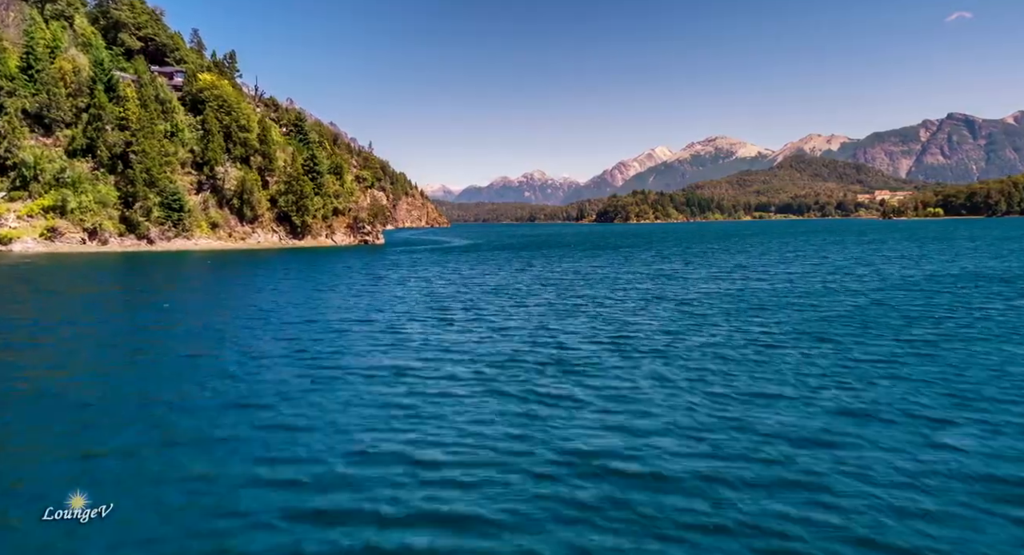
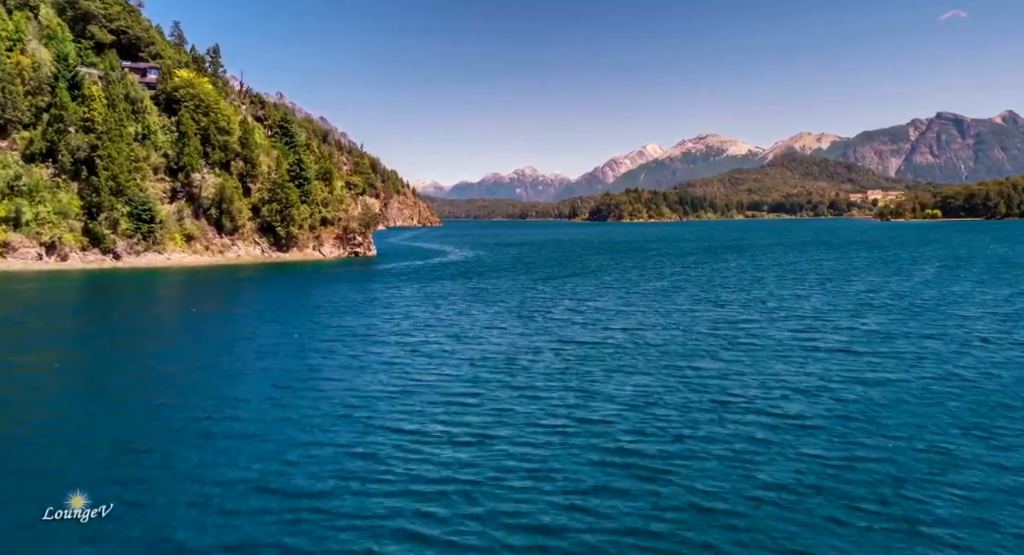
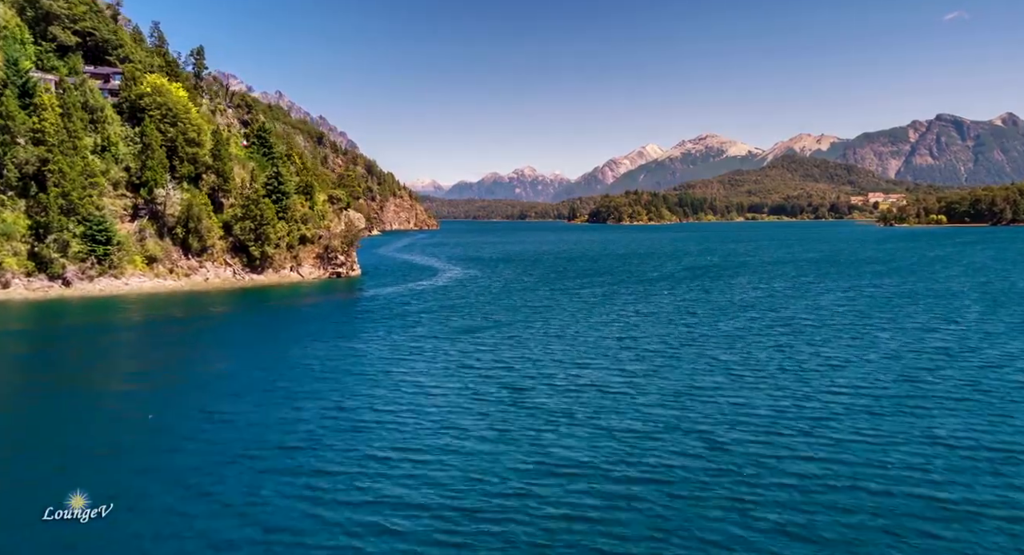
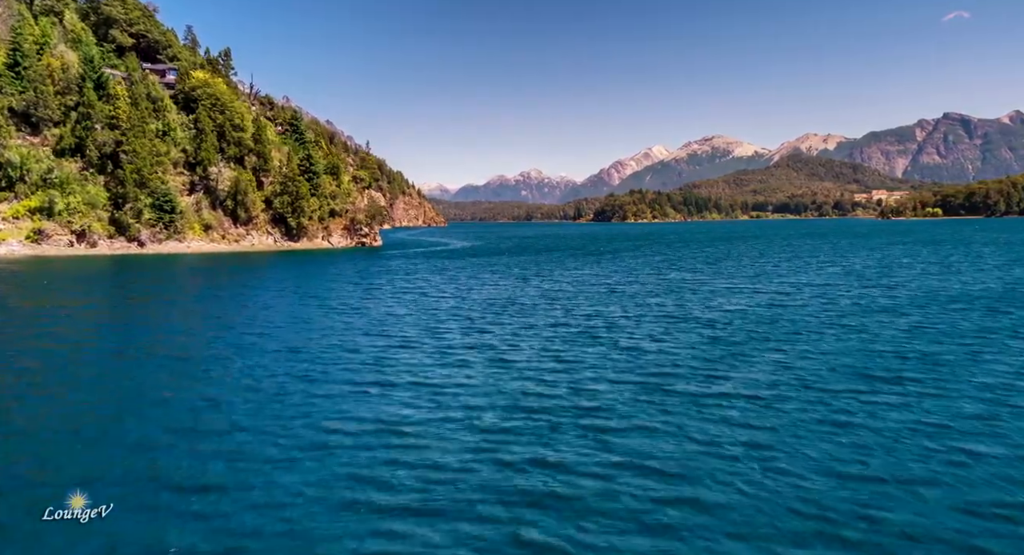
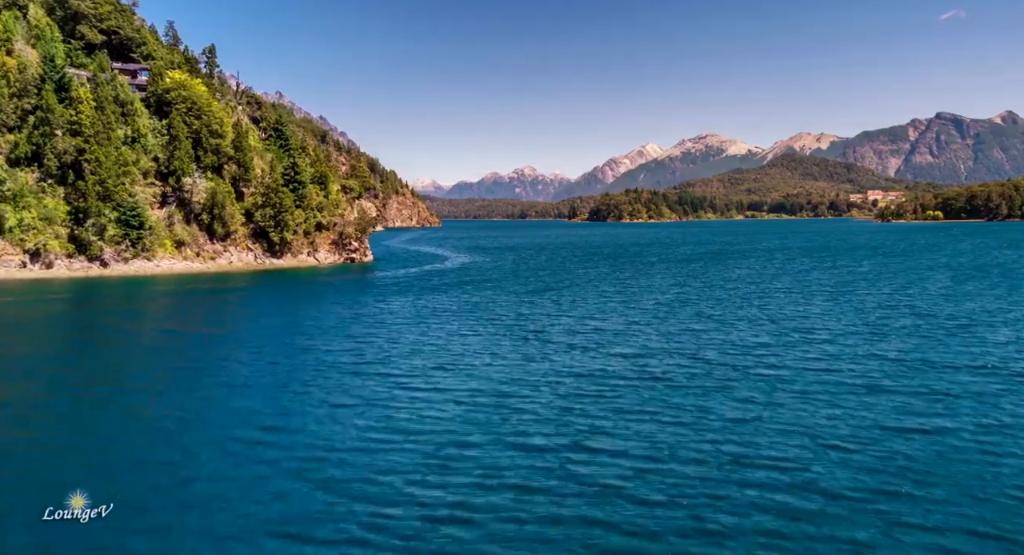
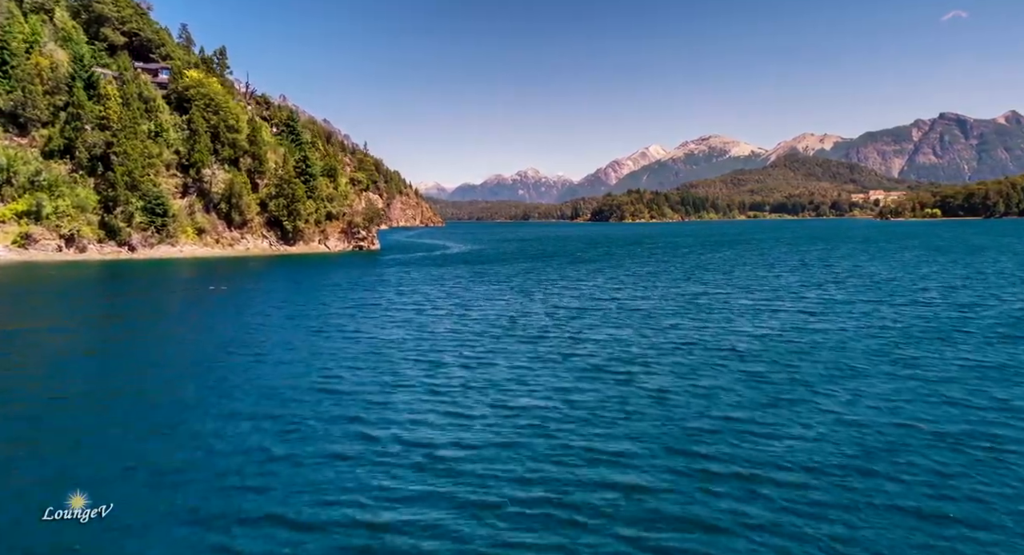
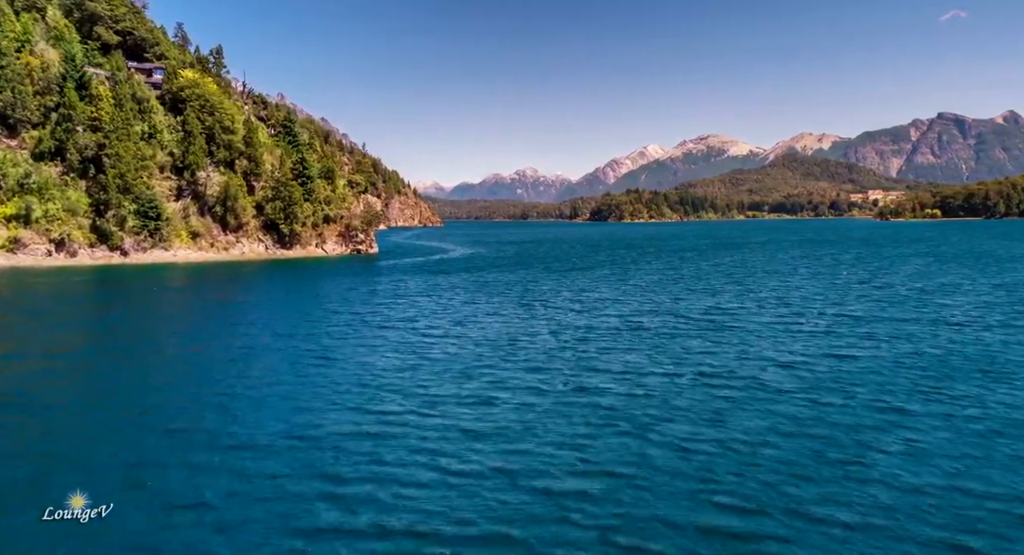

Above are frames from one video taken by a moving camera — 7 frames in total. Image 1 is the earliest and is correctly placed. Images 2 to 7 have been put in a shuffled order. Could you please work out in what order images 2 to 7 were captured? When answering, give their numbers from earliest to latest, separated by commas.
4, 6, 7, 2, 5, 3
